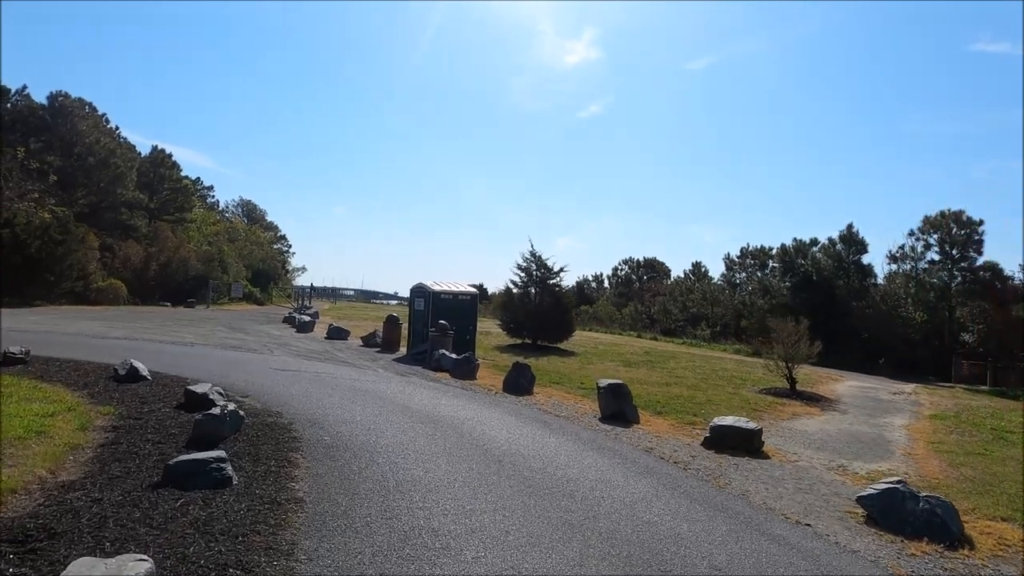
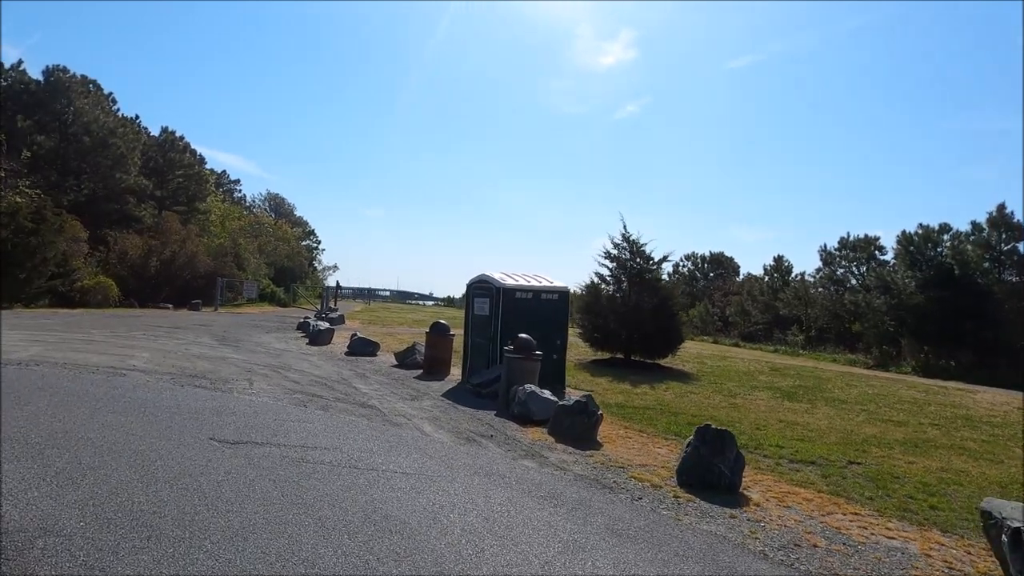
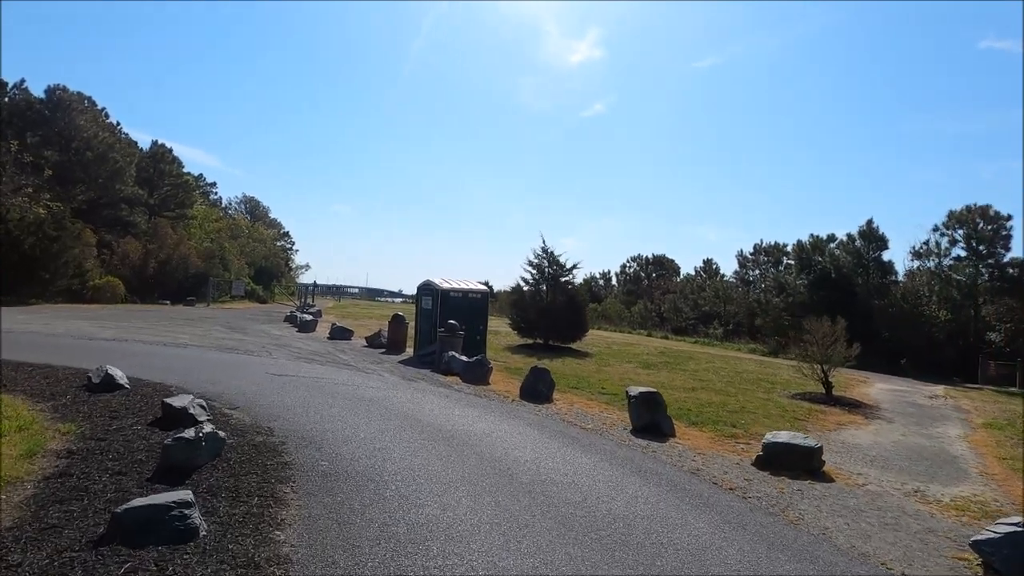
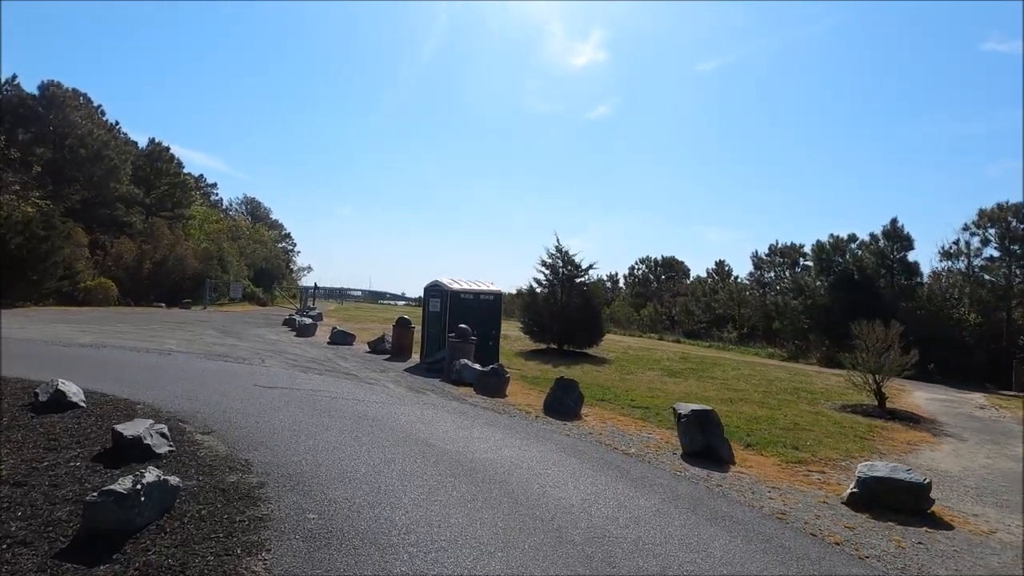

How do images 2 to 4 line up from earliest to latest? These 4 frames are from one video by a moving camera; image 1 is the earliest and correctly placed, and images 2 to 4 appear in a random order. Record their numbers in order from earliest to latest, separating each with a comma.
3, 4, 2
